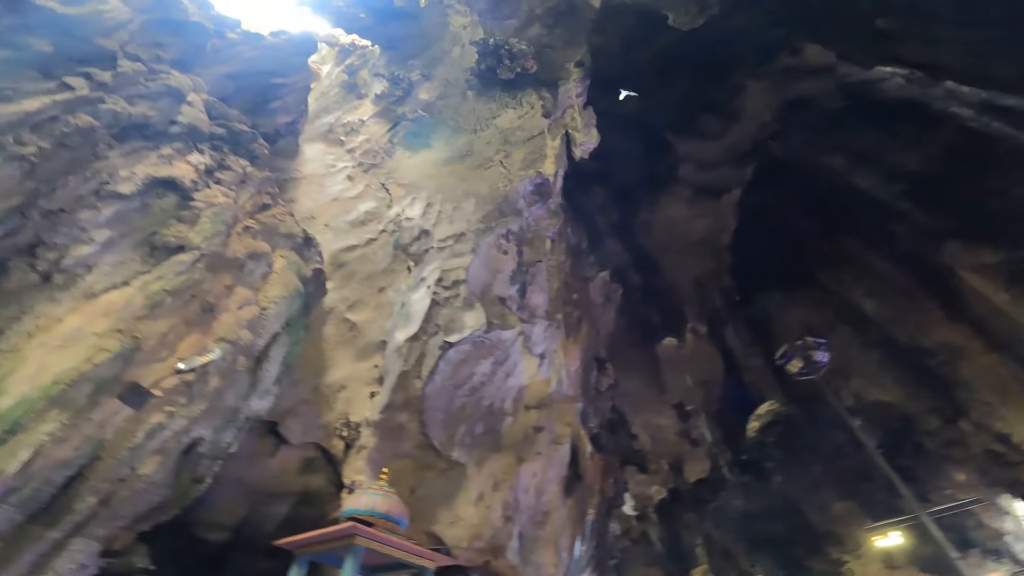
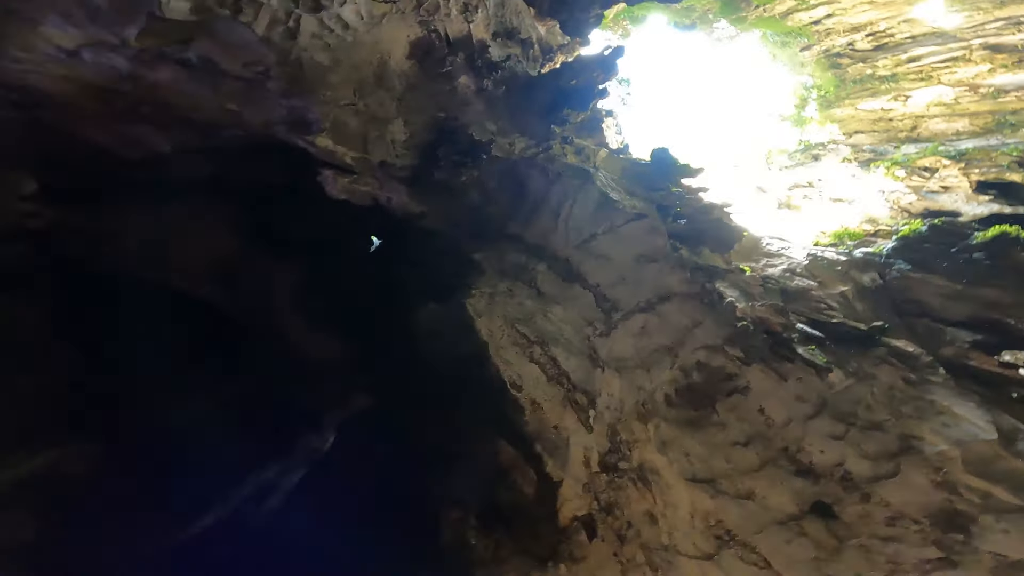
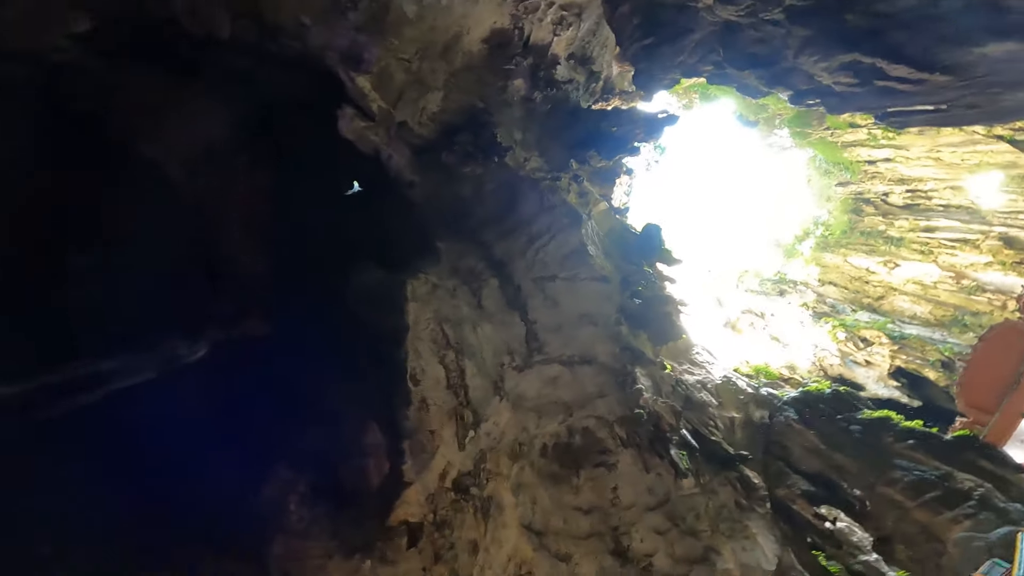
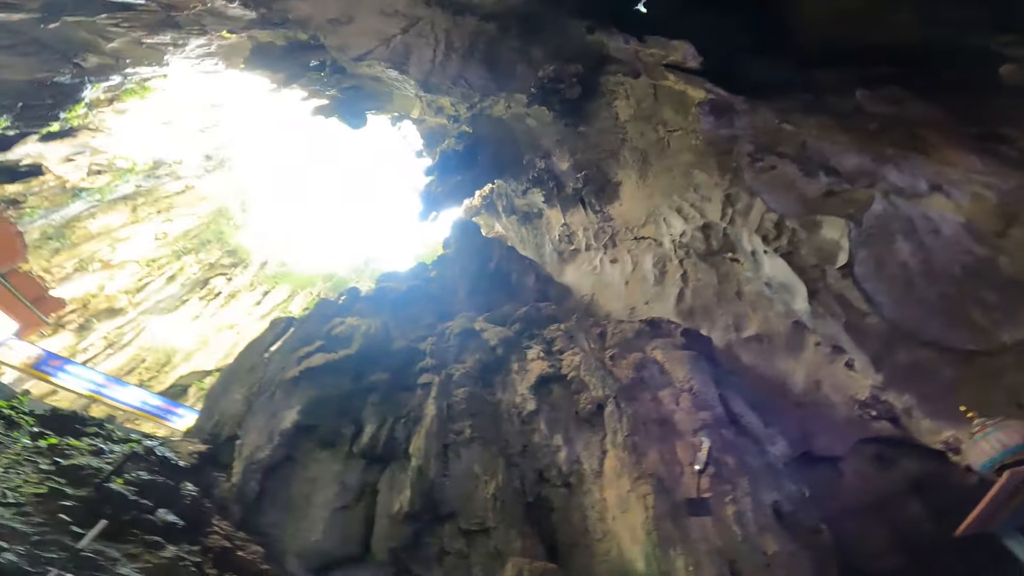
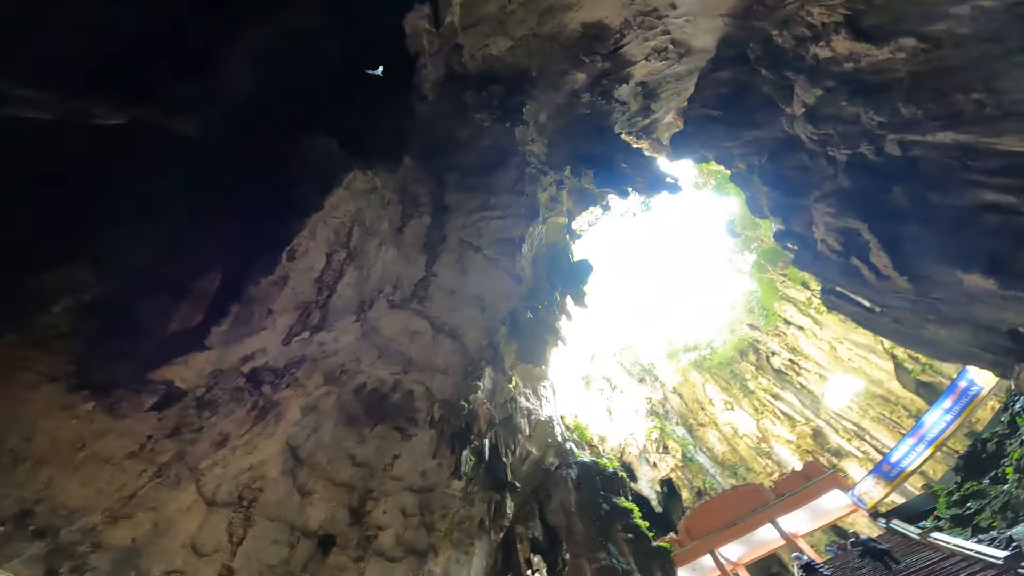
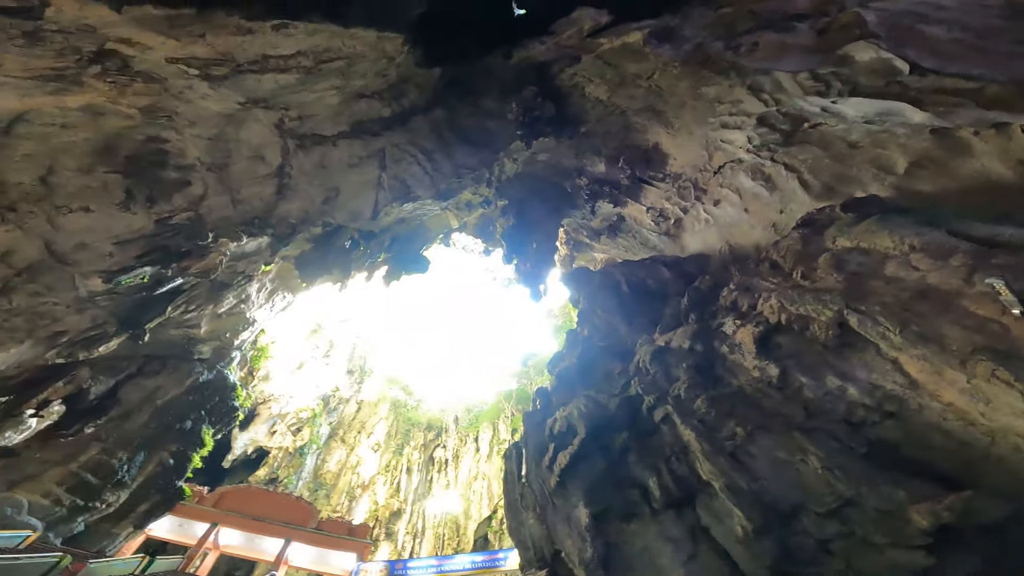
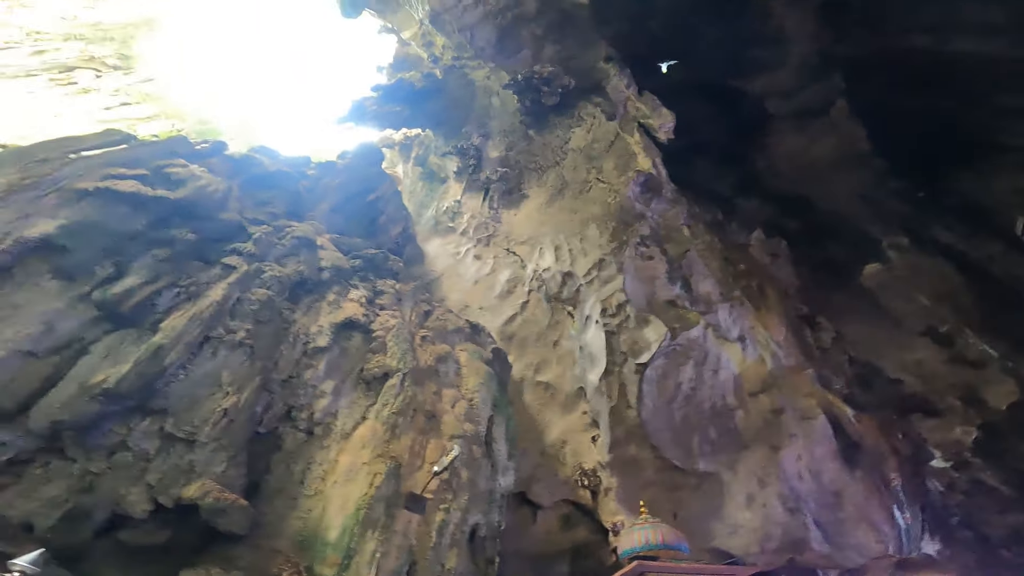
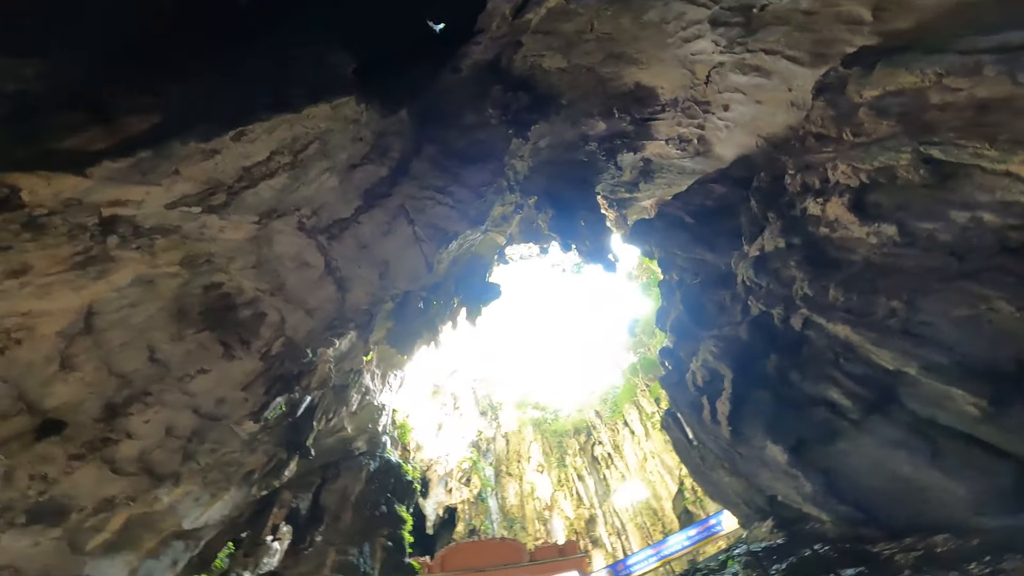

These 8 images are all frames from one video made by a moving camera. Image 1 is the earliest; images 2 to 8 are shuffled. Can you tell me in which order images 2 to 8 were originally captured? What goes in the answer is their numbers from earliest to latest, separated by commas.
7, 4, 6, 8, 5, 3, 2
